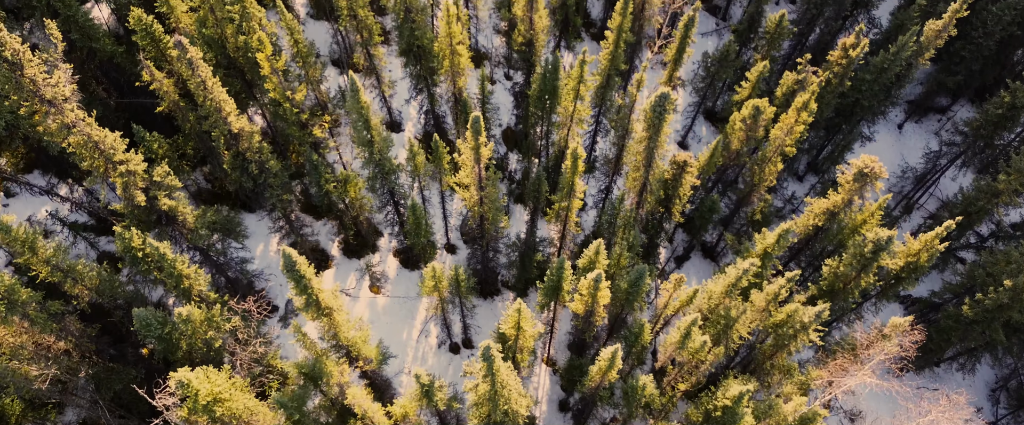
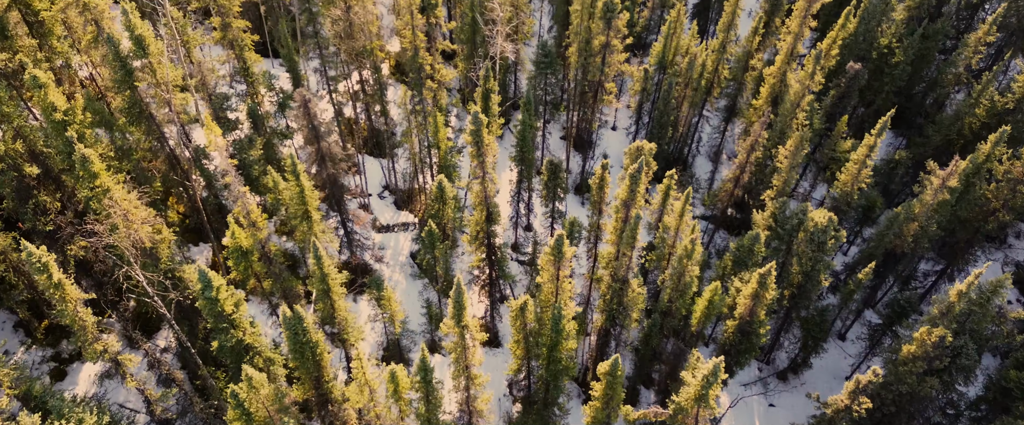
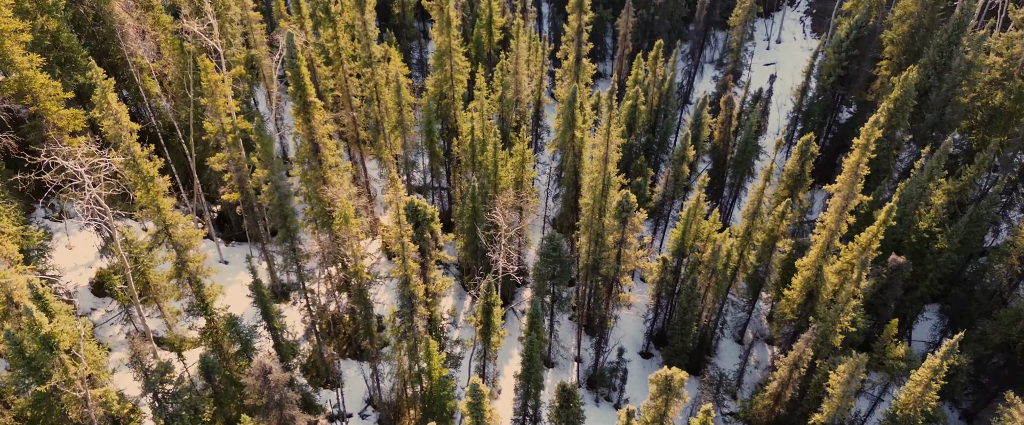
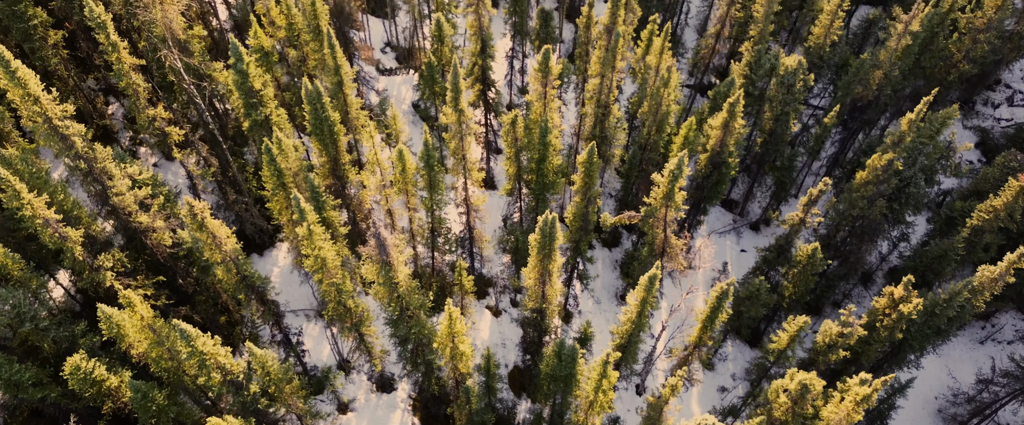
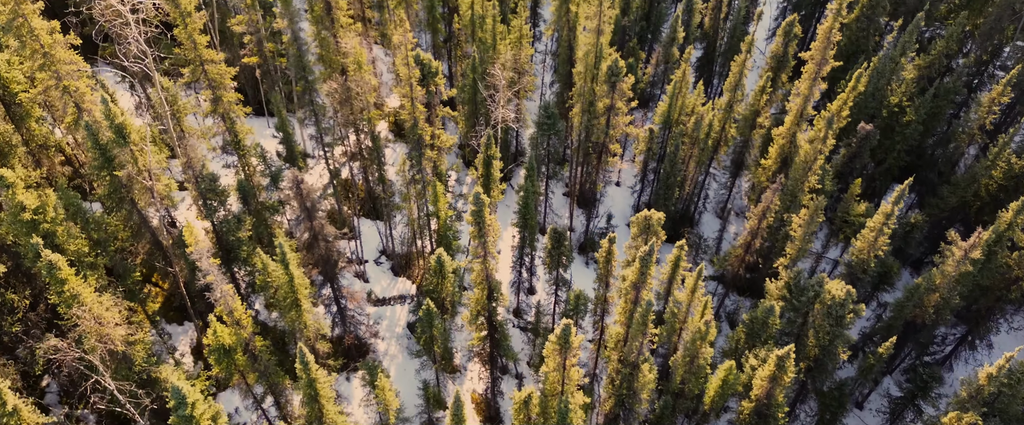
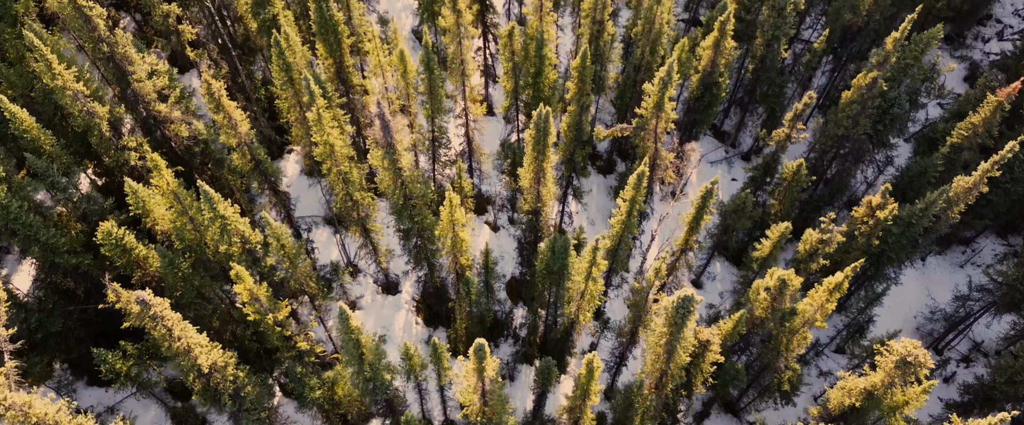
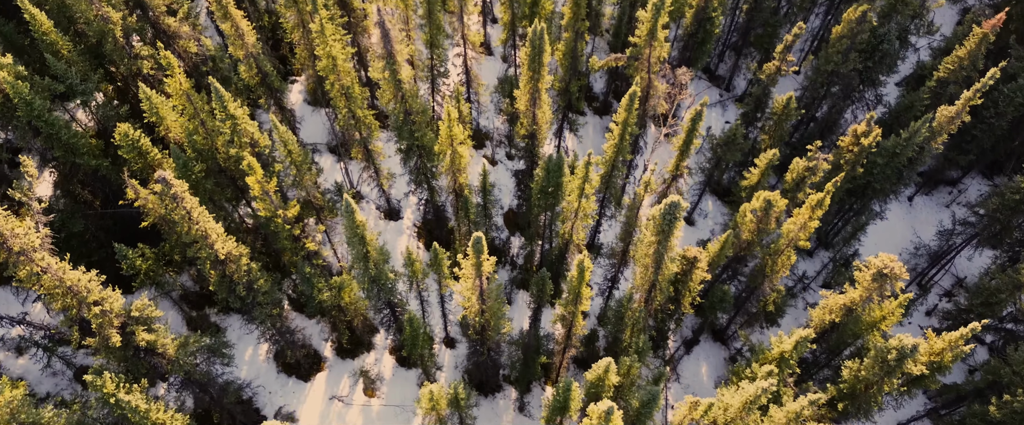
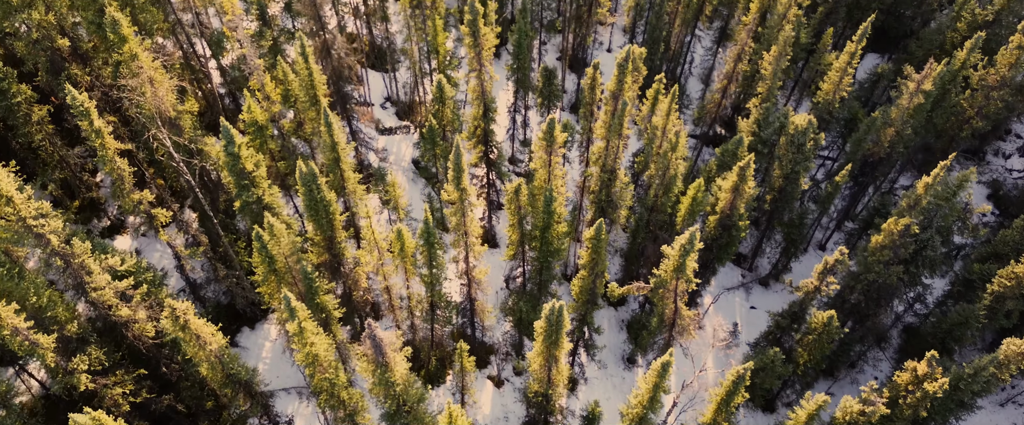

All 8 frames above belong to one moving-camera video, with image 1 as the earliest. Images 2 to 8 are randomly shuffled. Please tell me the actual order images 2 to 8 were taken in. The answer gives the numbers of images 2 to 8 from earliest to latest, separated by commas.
7, 6, 4, 8, 2, 5, 3
